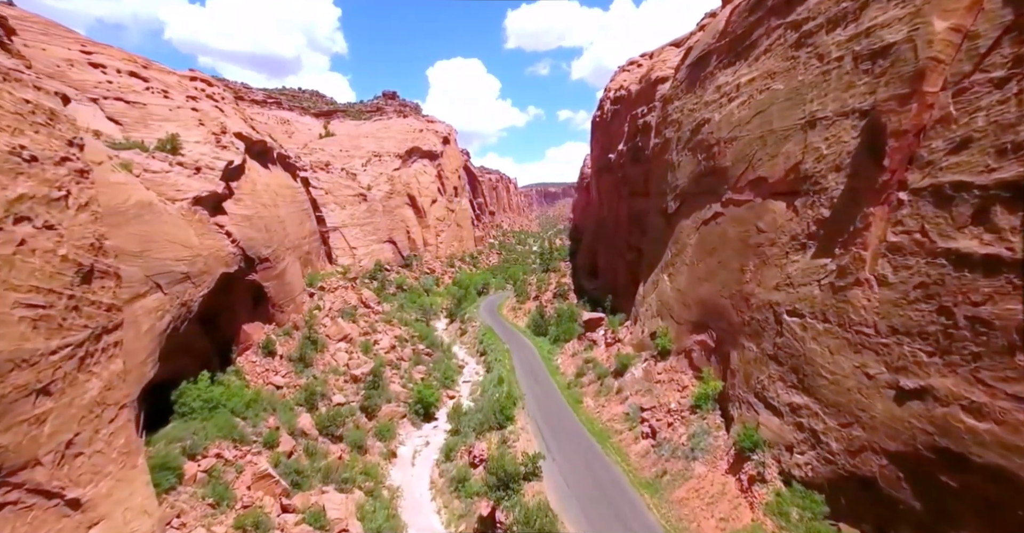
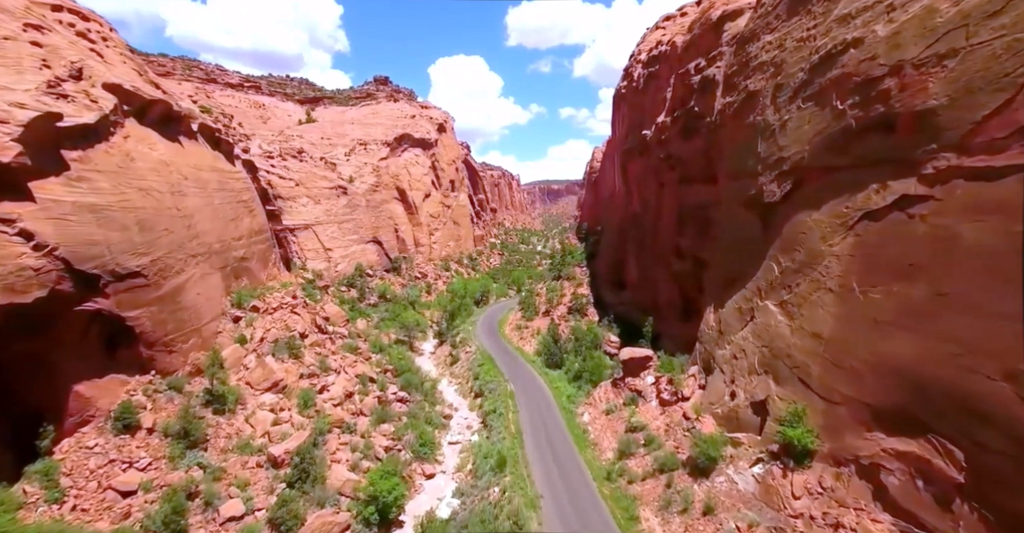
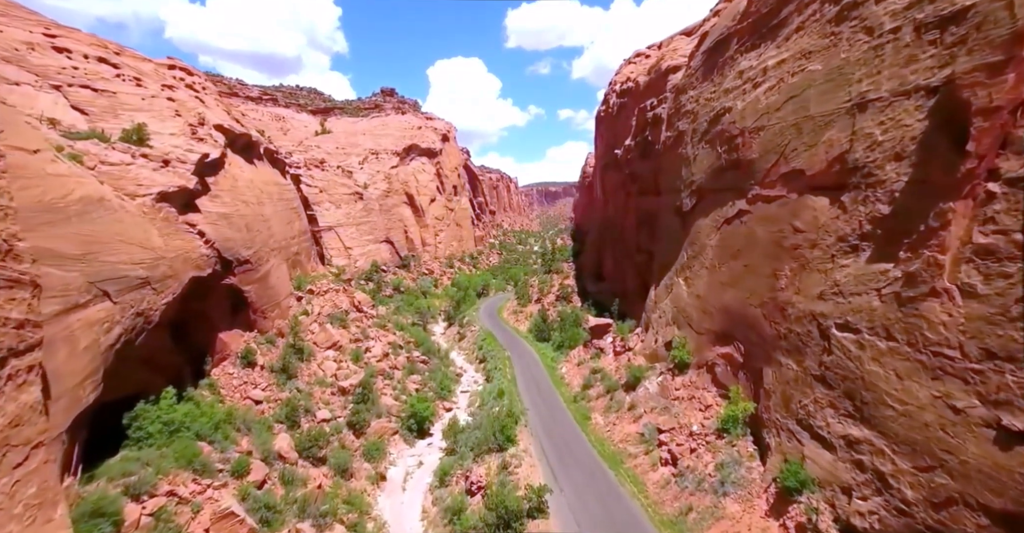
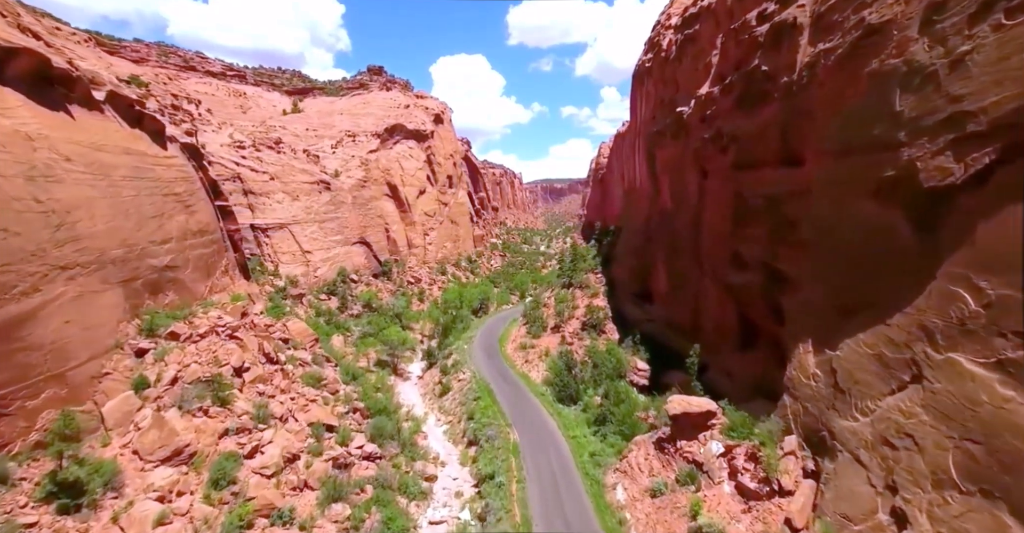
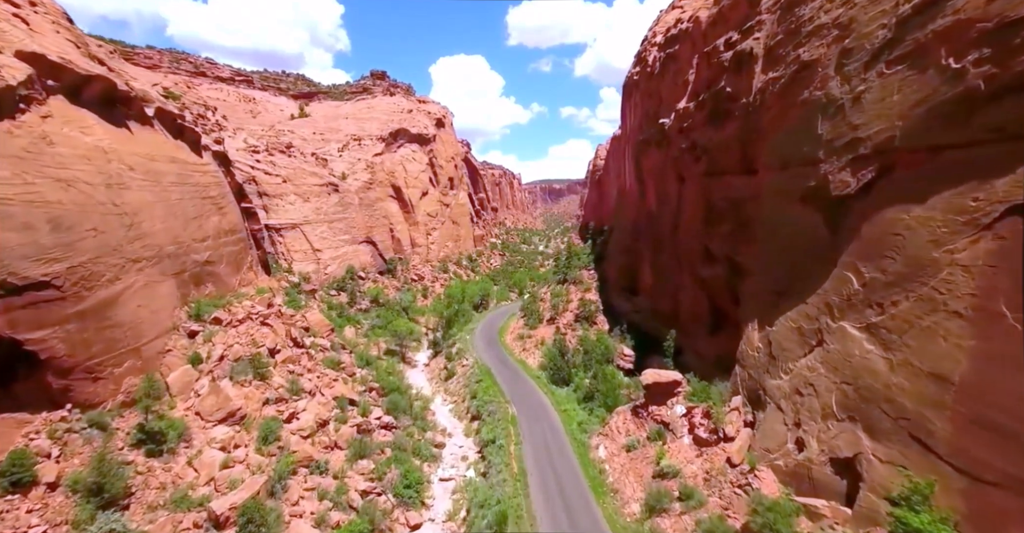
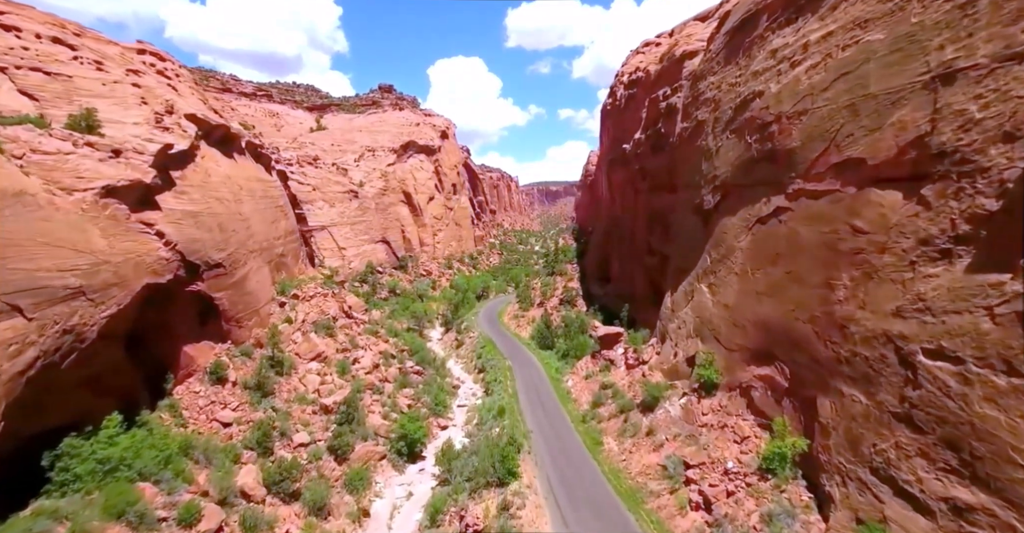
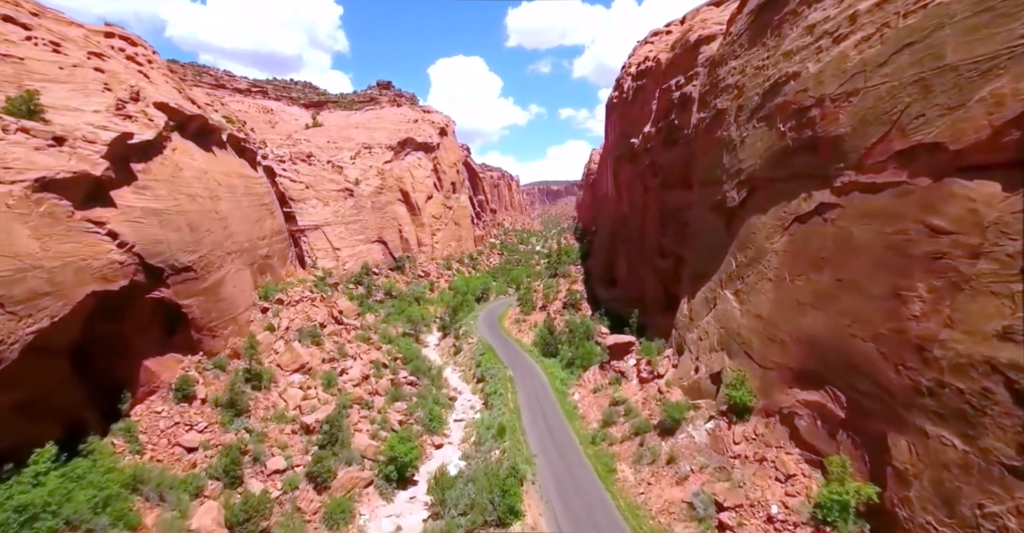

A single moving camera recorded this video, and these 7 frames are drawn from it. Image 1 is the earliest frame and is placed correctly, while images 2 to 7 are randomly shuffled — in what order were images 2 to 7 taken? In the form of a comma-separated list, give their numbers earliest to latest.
3, 6, 7, 2, 5, 4
